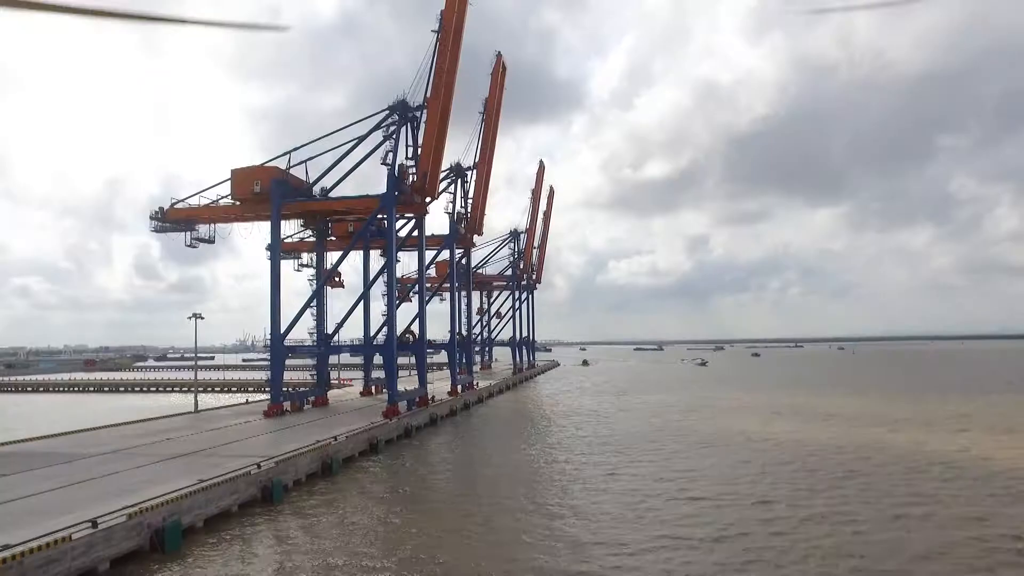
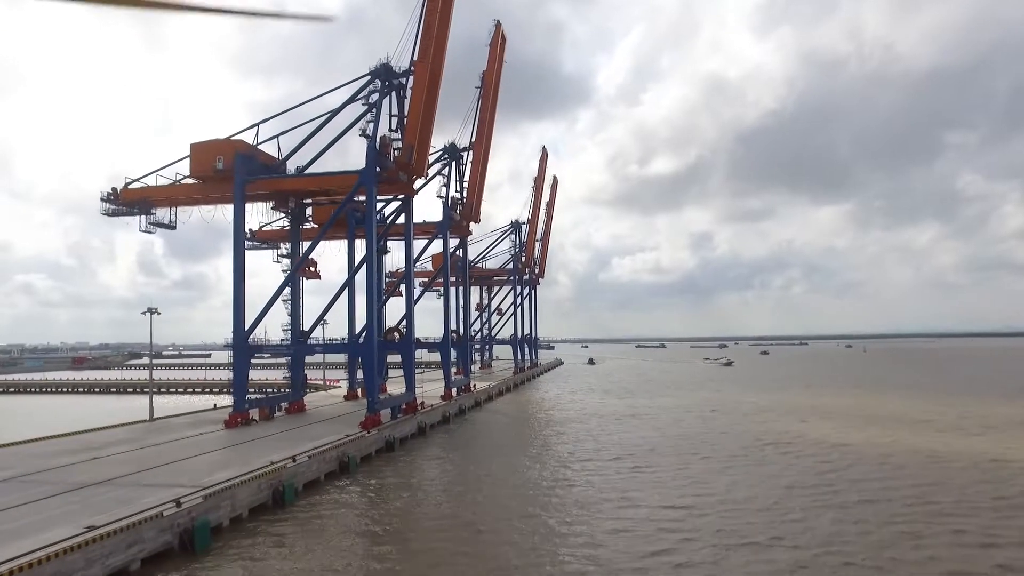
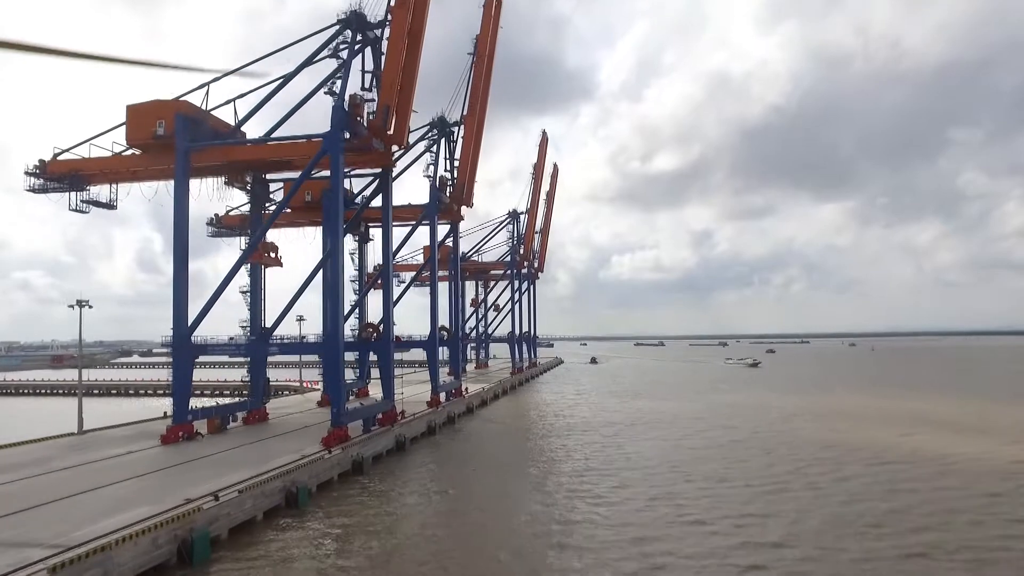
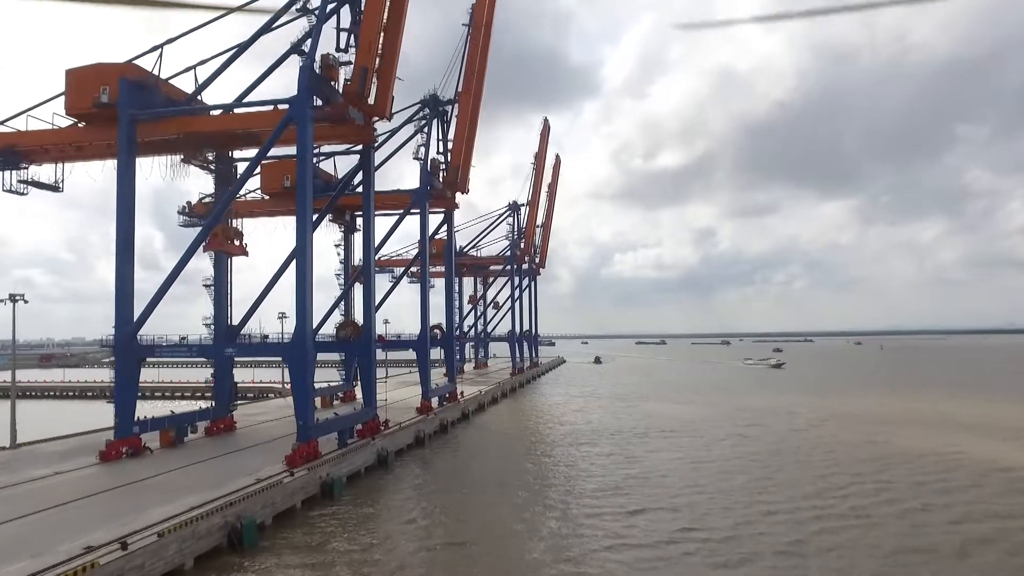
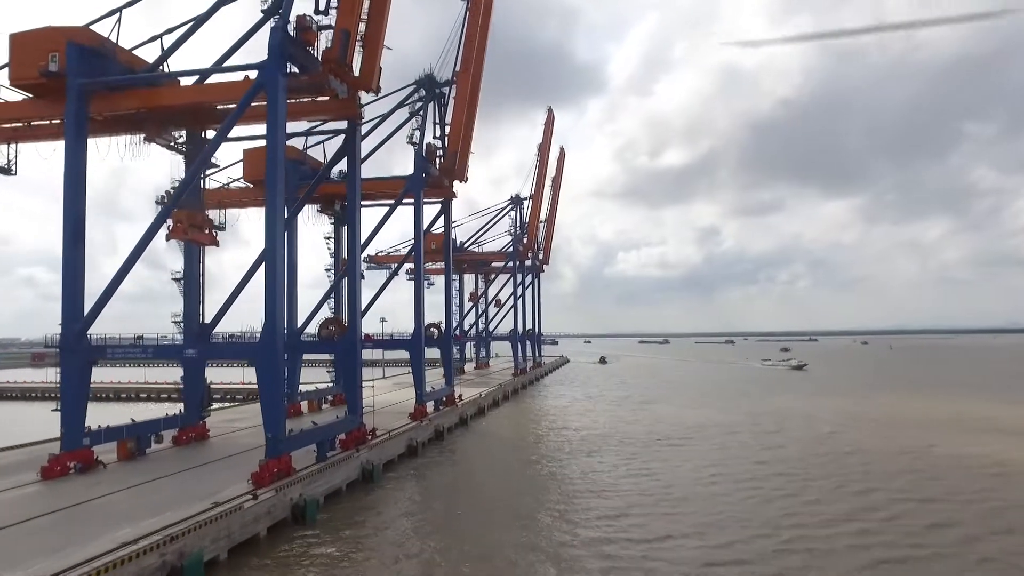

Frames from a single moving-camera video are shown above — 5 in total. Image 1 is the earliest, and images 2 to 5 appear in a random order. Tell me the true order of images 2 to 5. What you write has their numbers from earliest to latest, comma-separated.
2, 3, 4, 5
